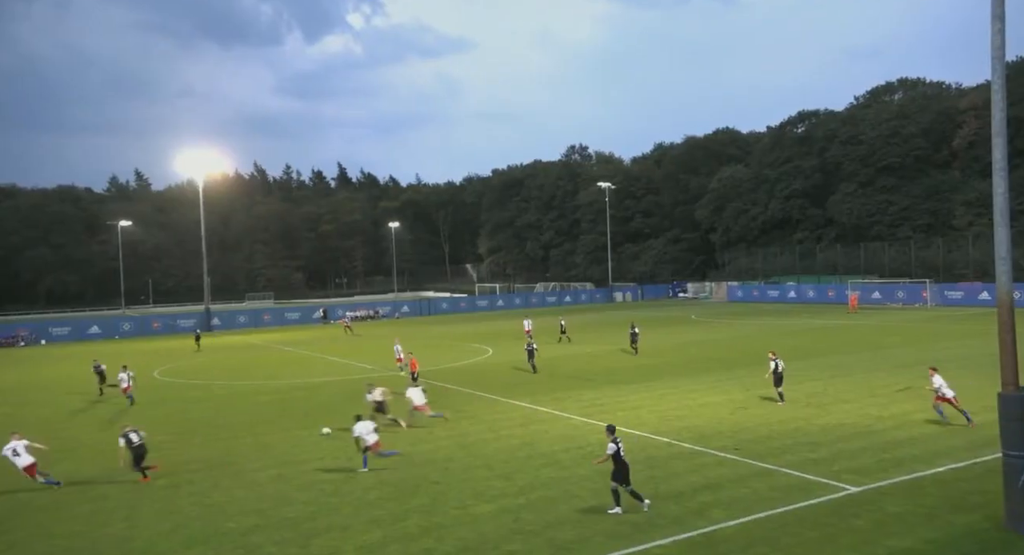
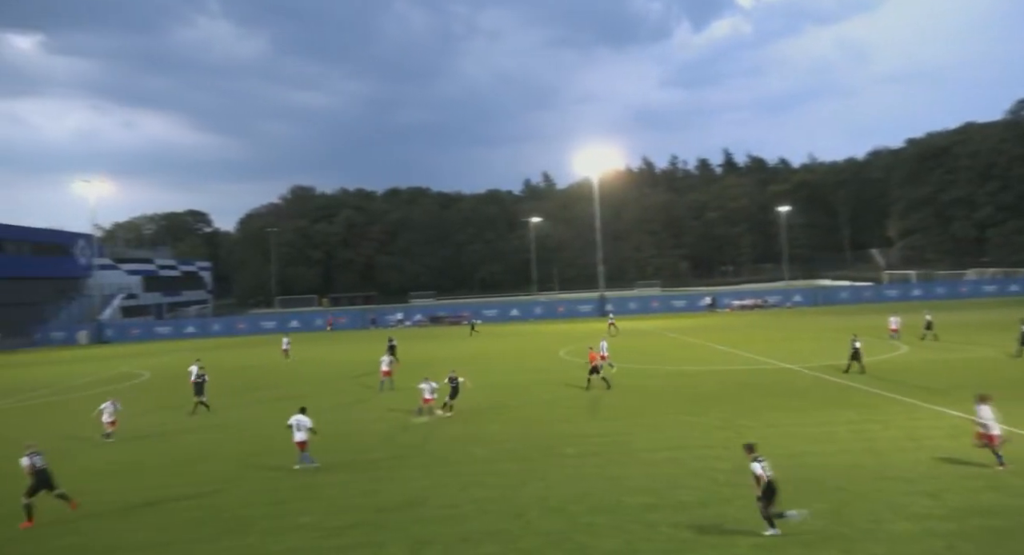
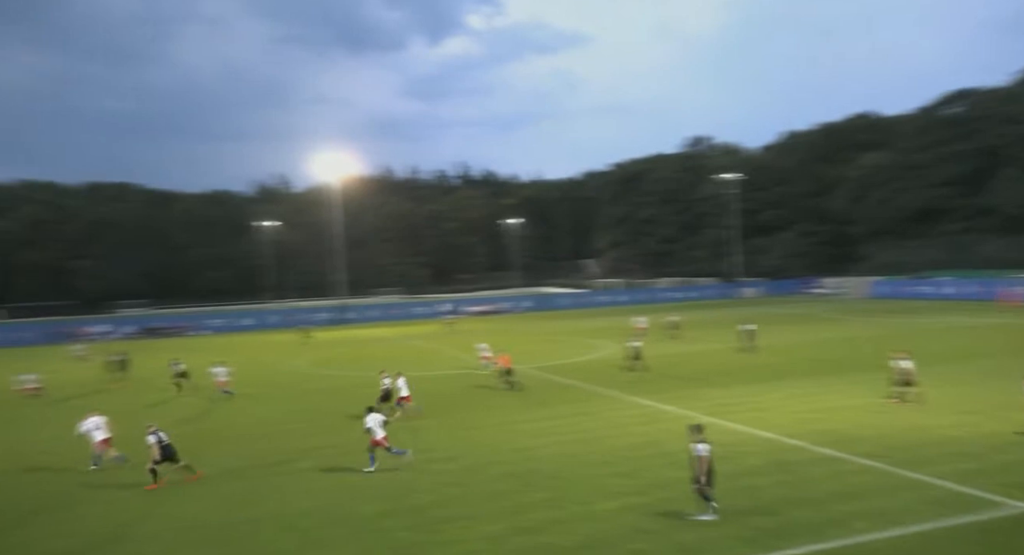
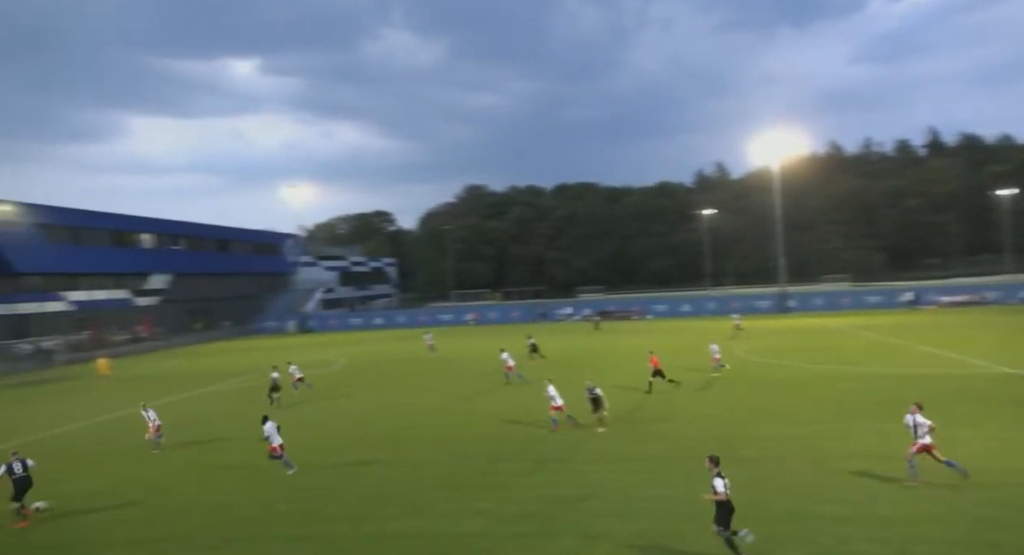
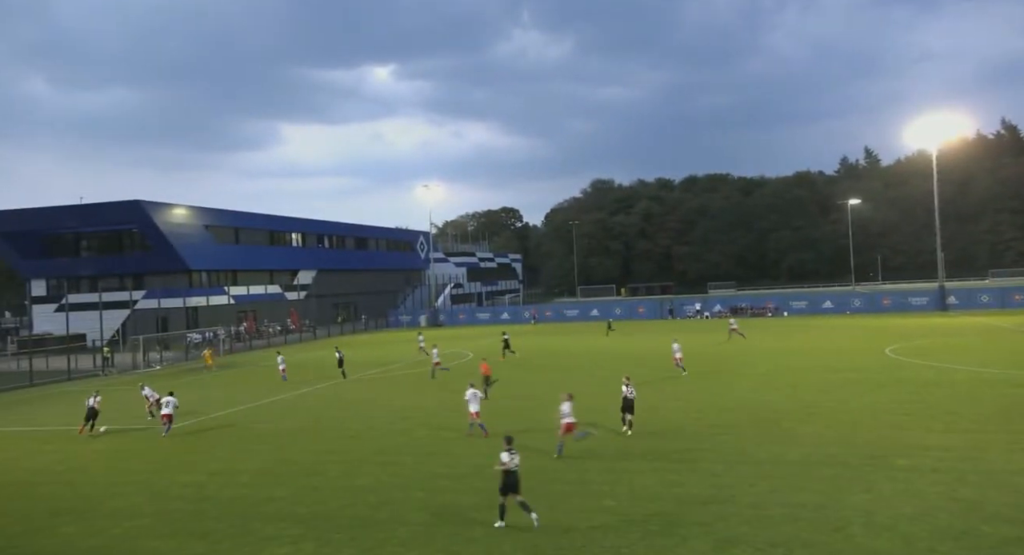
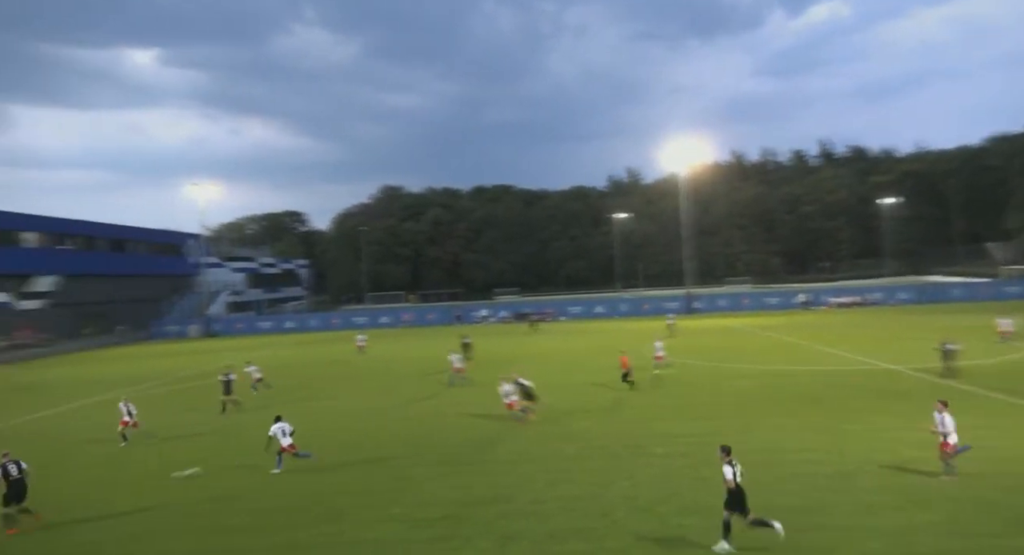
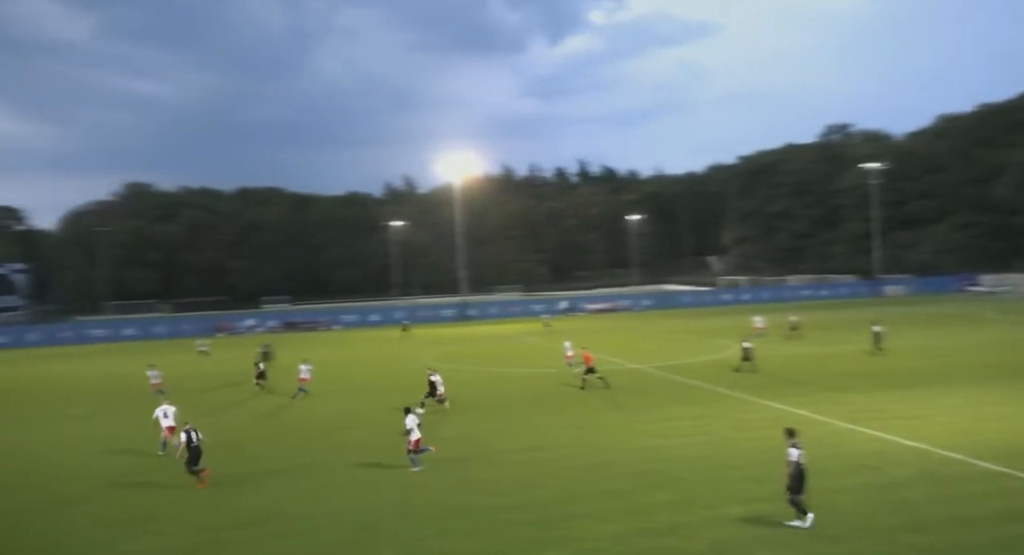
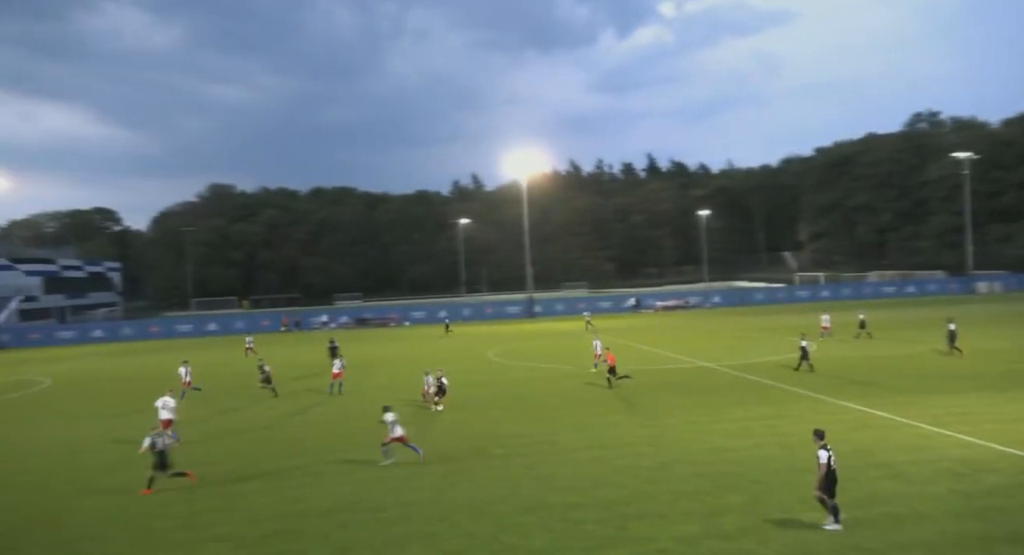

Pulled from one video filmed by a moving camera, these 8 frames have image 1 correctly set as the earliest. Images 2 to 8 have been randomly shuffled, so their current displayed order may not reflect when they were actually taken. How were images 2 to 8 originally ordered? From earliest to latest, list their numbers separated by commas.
3, 7, 8, 2, 6, 4, 5
